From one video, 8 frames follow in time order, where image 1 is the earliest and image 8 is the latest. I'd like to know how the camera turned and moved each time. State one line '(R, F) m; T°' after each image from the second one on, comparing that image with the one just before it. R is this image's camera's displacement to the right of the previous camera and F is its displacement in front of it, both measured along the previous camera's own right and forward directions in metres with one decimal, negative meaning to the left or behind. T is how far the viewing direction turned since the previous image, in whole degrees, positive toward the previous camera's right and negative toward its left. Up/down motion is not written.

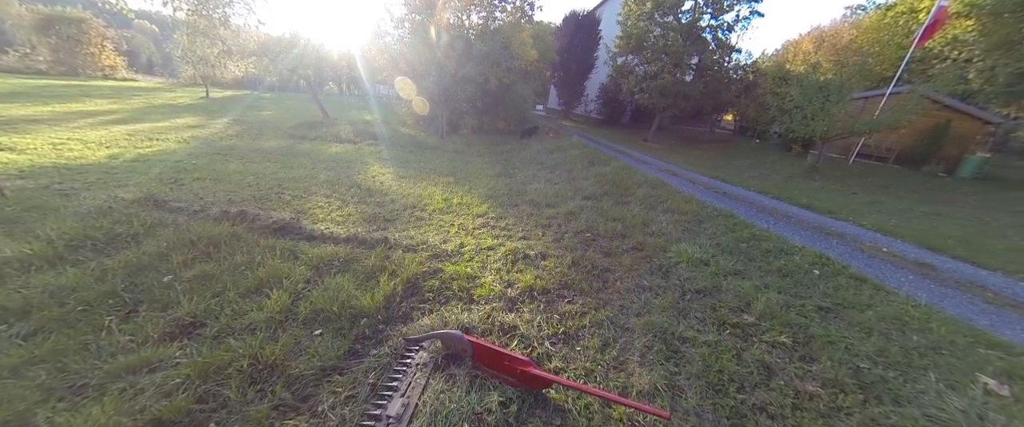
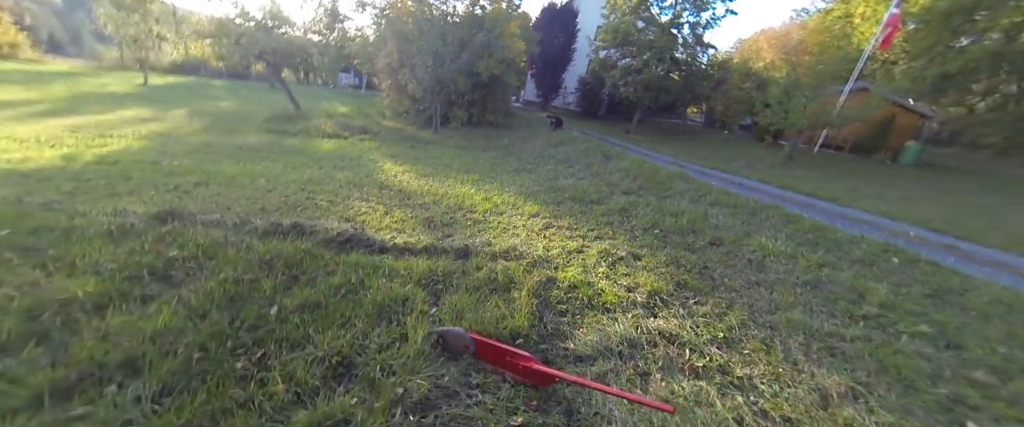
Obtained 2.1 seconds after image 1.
(-1.5, +0.3) m; +6°
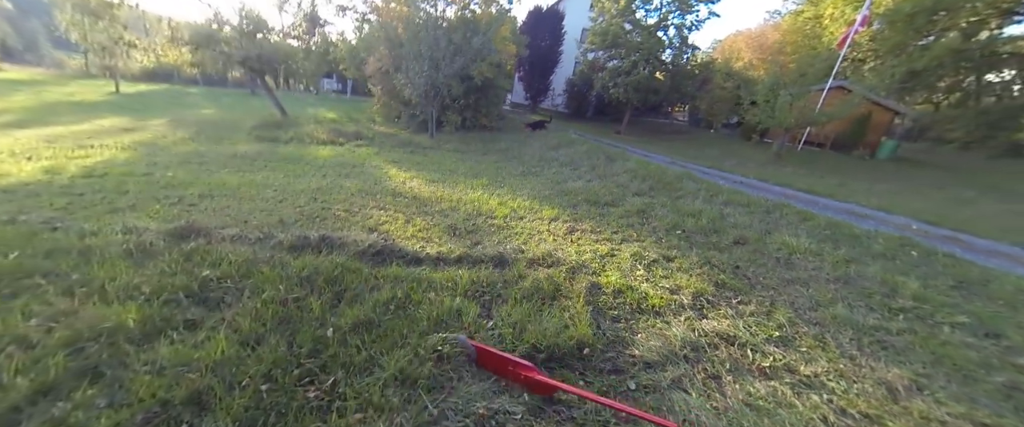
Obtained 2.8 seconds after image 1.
(-0.6, 0.0) m; +2°
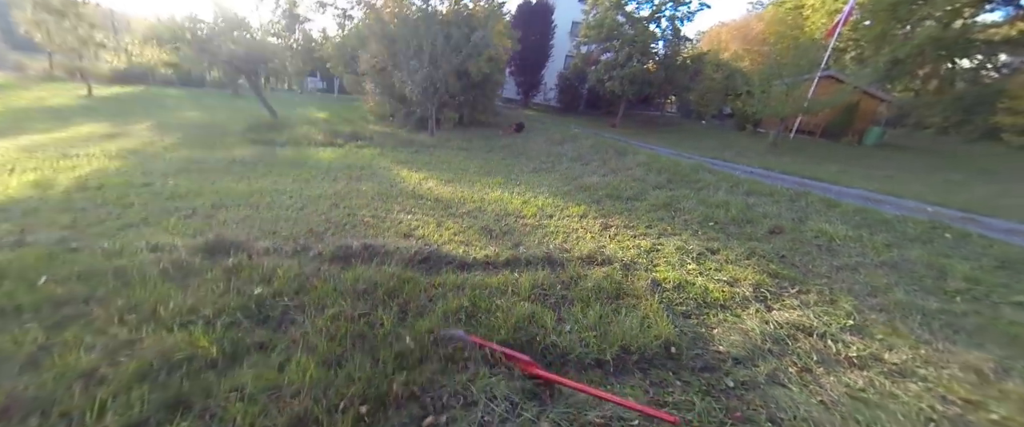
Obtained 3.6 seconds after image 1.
(-0.7, +0.1) m; +2°
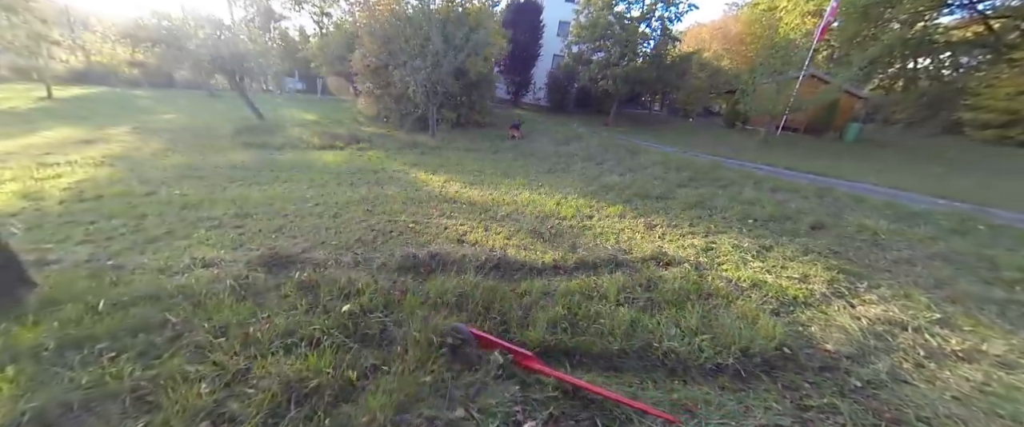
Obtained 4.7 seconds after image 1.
(-0.9, +0.1) m; +3°
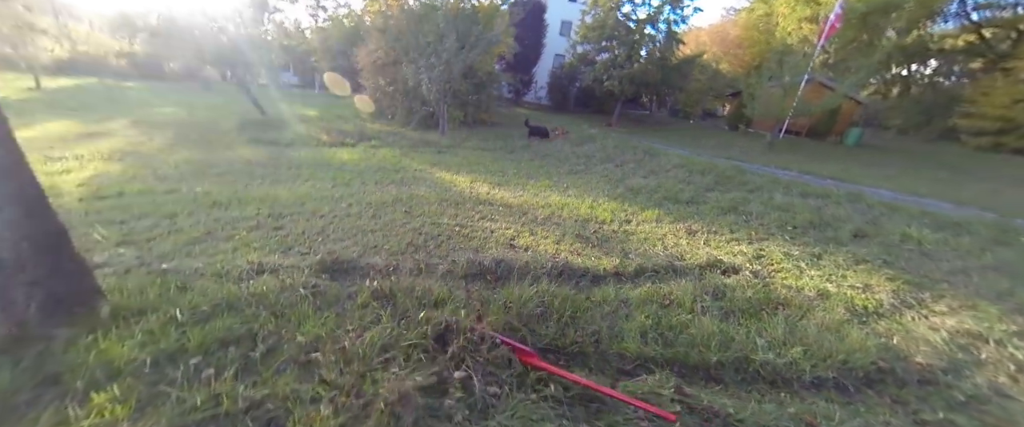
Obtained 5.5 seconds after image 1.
(-0.7, +0.1) m; +1°
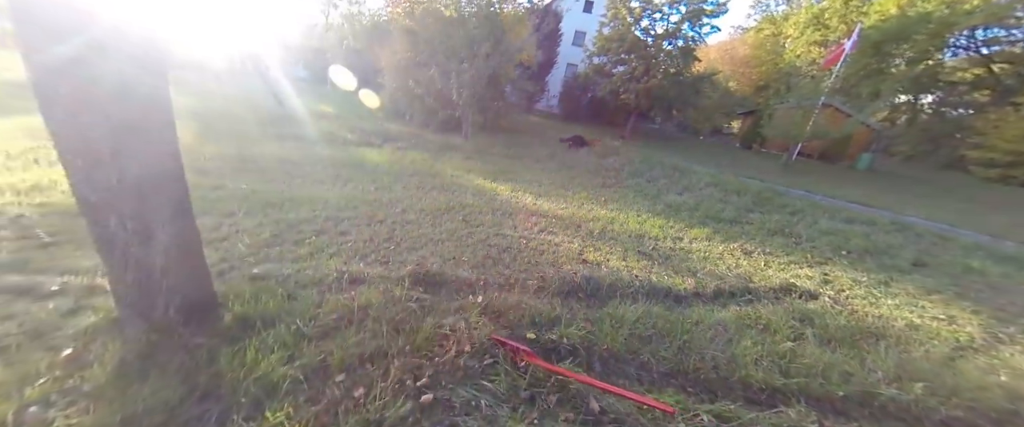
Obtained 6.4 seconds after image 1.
(-0.9, 0.0) m; 0°
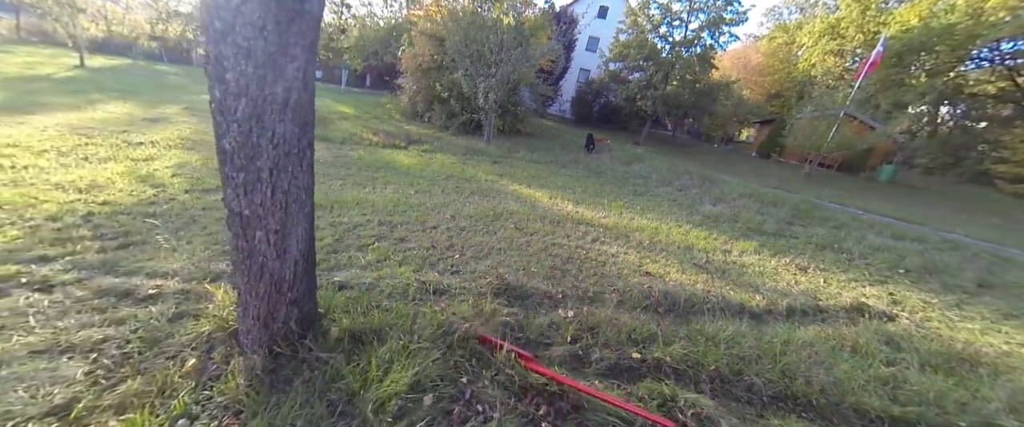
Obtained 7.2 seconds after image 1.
(-0.7, 0.0) m; -1°
